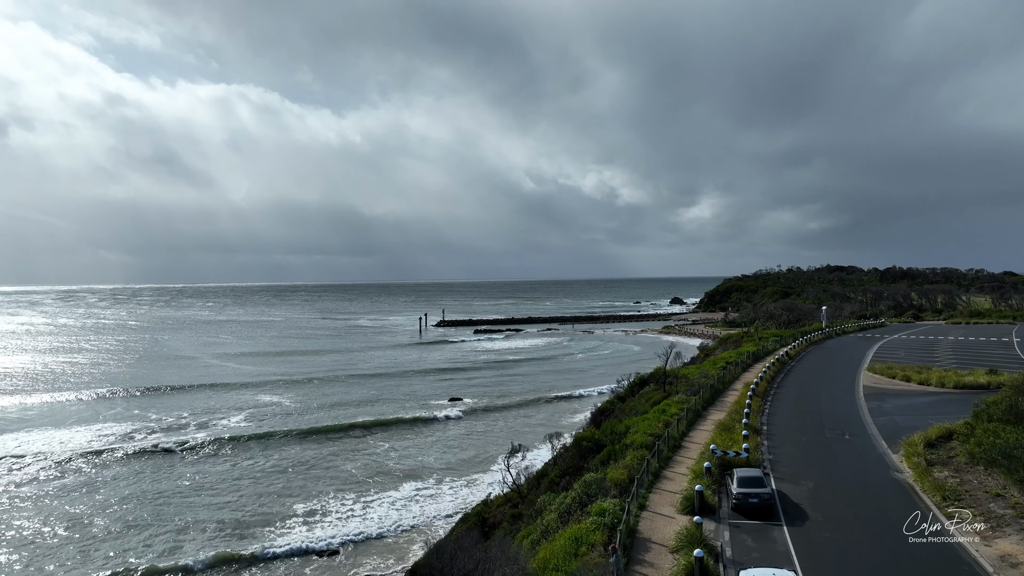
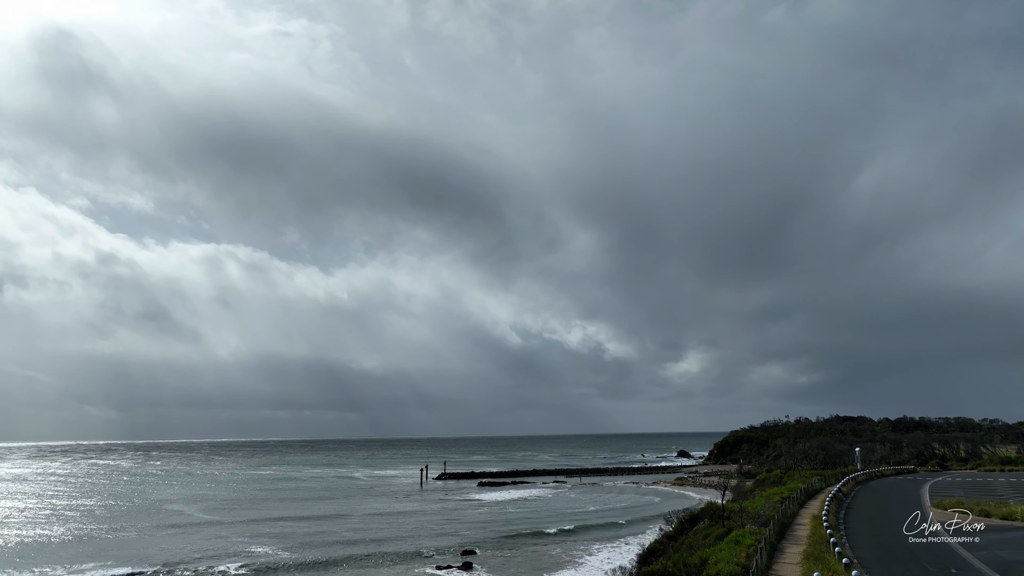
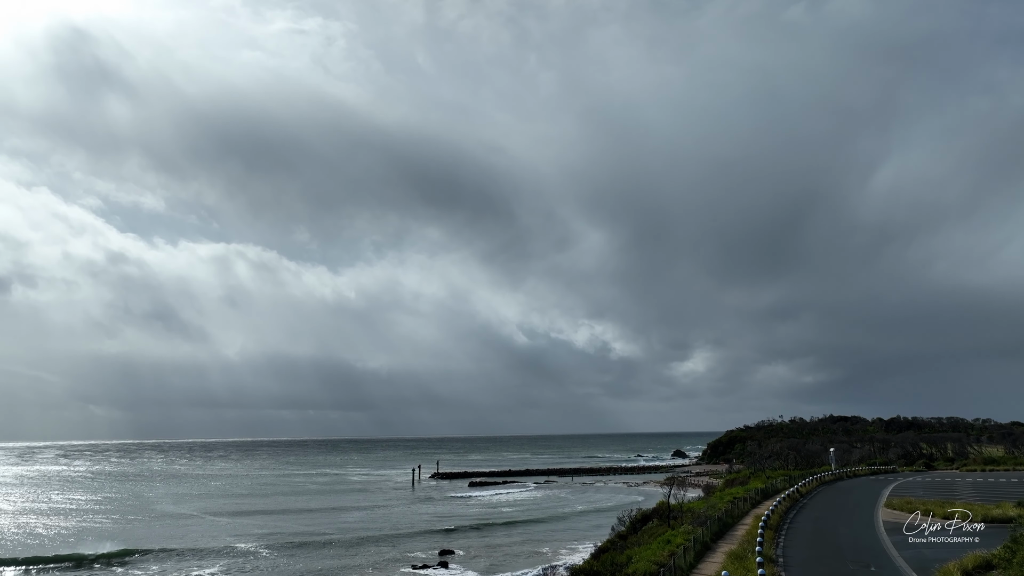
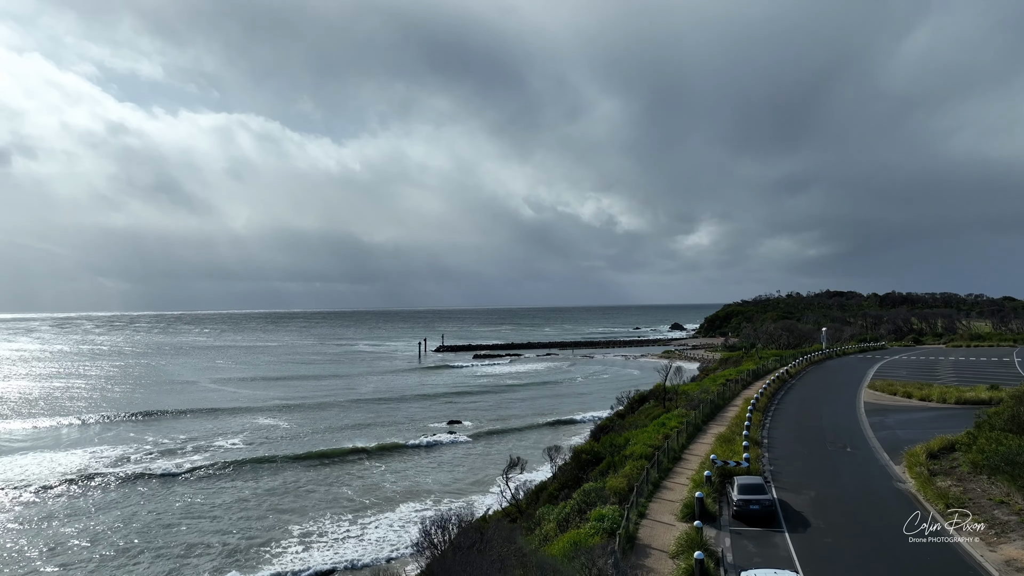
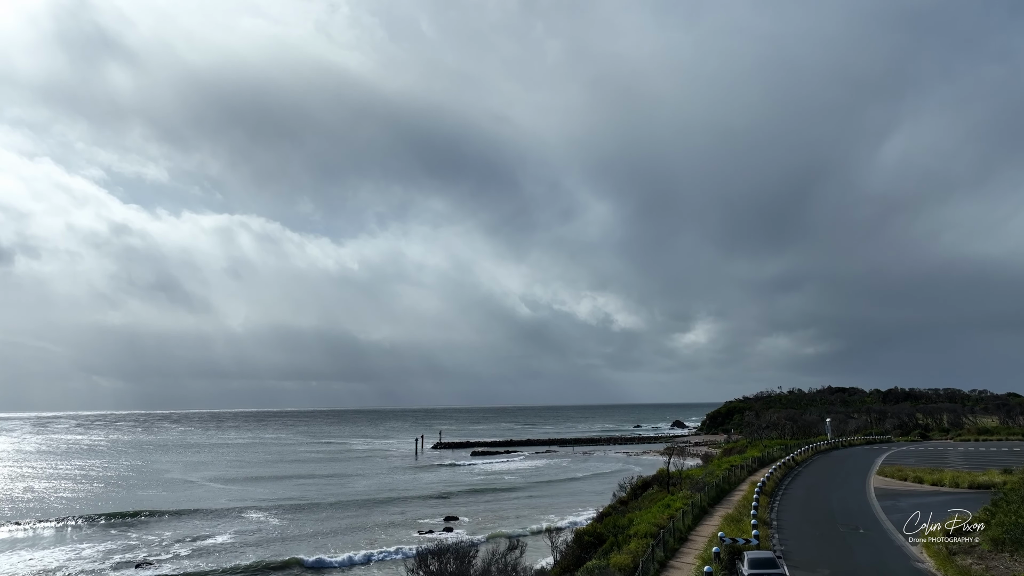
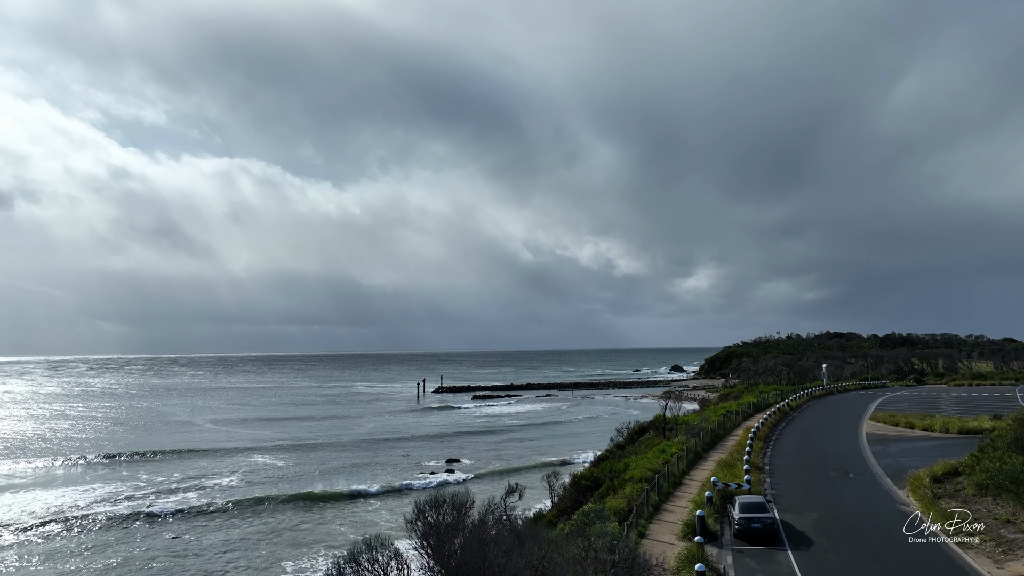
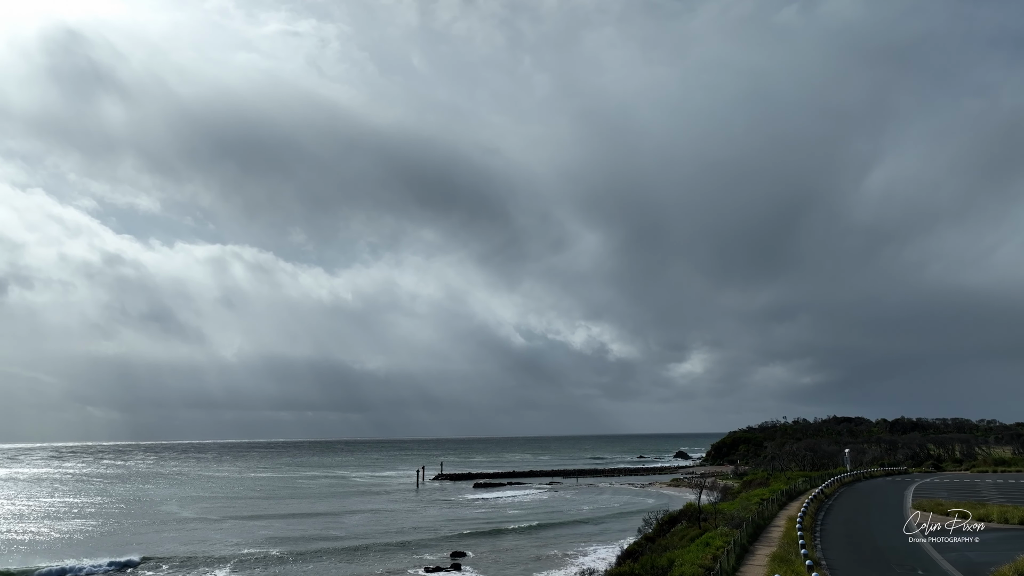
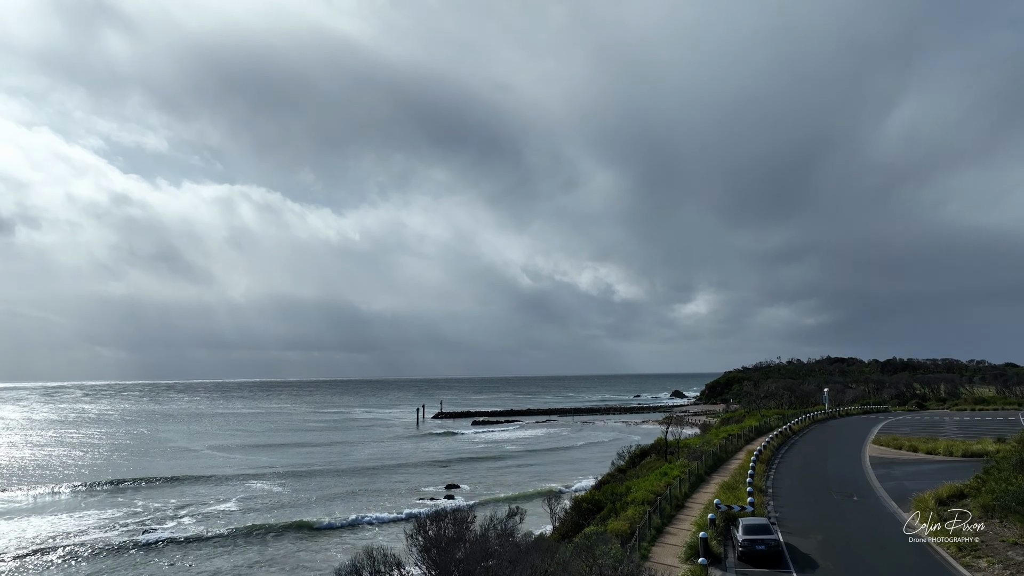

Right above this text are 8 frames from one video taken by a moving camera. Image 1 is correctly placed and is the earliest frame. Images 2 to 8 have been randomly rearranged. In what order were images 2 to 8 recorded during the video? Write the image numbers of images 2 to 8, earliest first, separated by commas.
4, 6, 8, 5, 3, 7, 2
